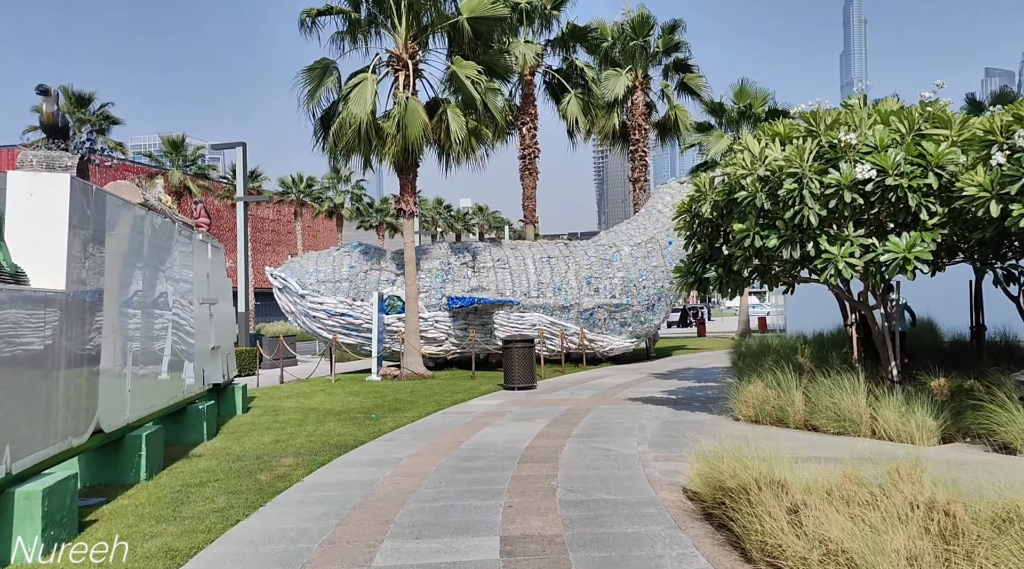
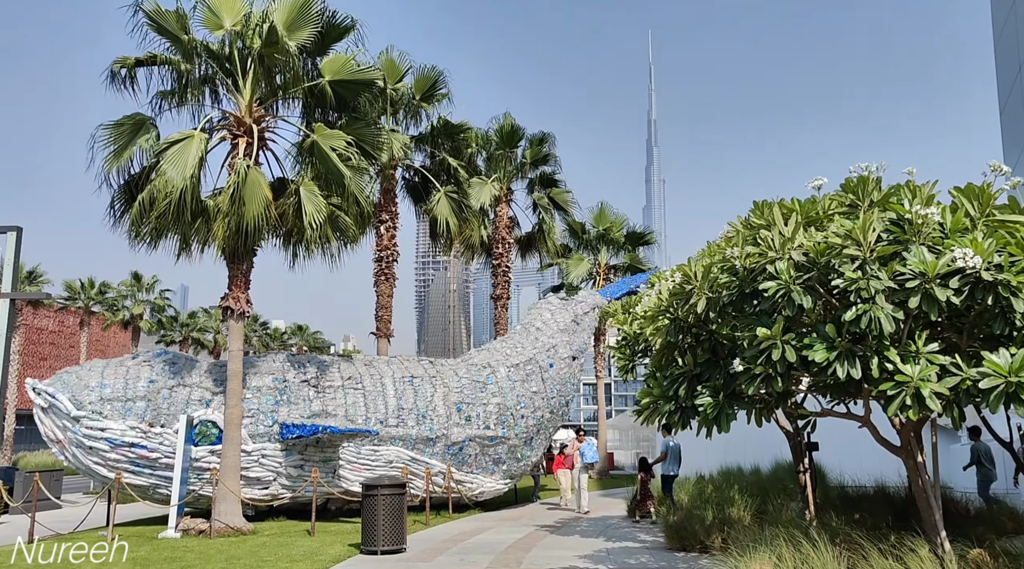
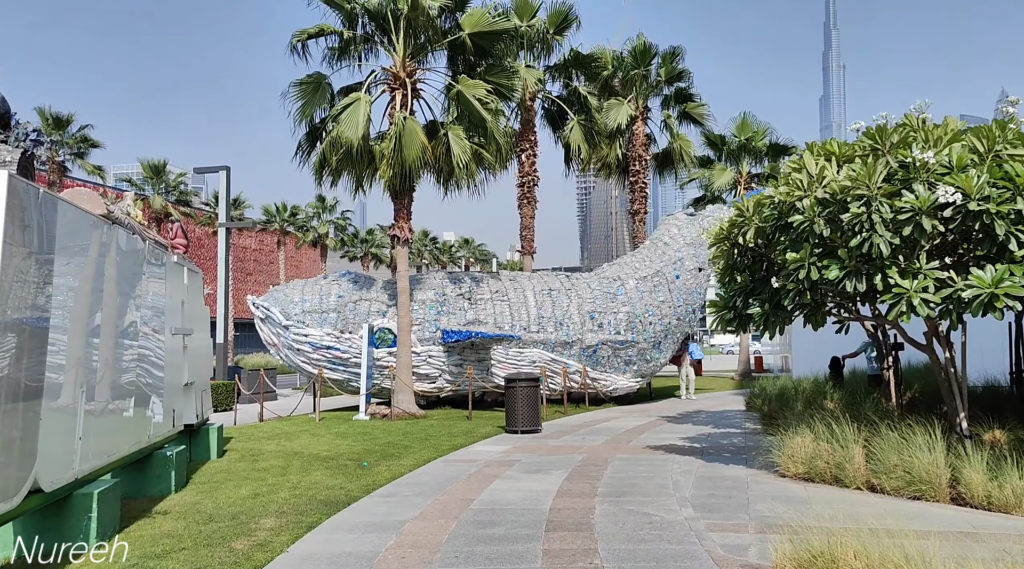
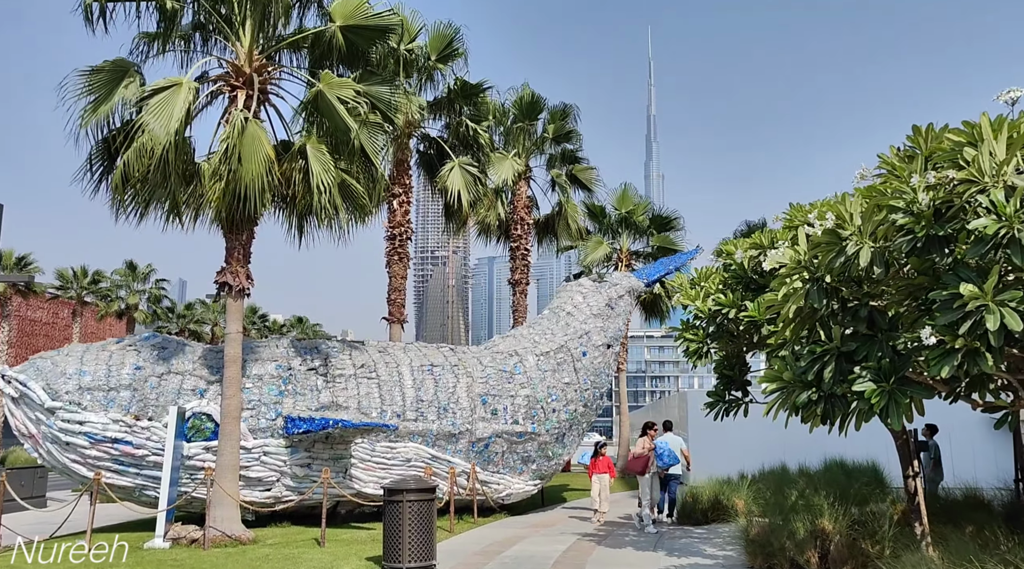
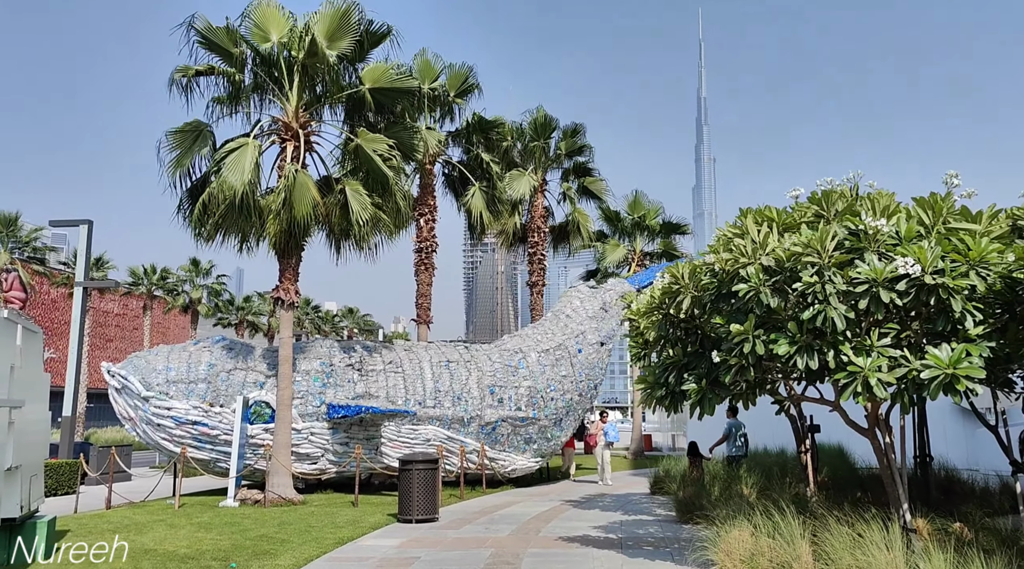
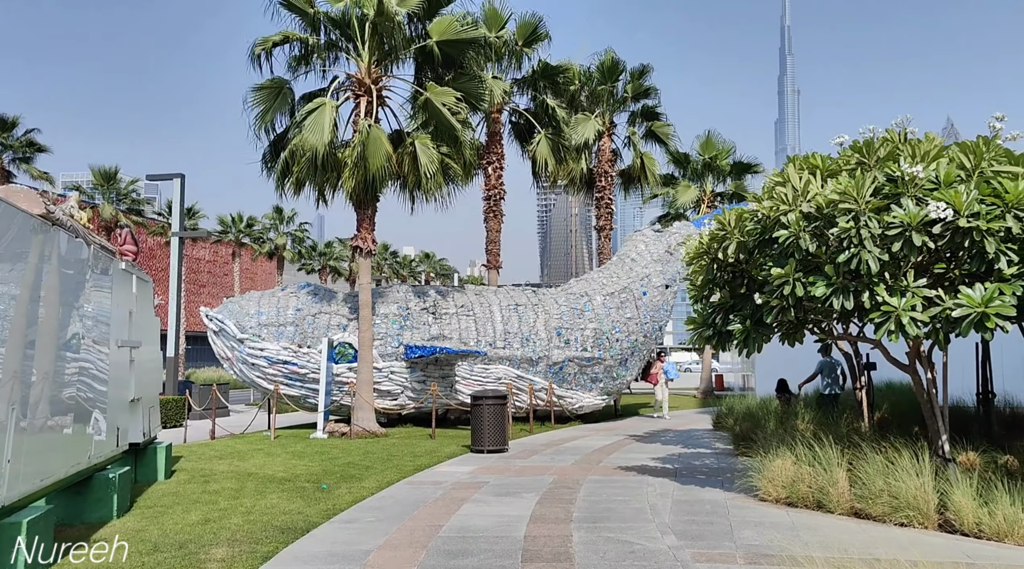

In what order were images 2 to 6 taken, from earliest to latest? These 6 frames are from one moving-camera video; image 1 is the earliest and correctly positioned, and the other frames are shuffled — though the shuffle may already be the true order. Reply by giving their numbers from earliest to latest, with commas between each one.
3, 6, 5, 2, 4
